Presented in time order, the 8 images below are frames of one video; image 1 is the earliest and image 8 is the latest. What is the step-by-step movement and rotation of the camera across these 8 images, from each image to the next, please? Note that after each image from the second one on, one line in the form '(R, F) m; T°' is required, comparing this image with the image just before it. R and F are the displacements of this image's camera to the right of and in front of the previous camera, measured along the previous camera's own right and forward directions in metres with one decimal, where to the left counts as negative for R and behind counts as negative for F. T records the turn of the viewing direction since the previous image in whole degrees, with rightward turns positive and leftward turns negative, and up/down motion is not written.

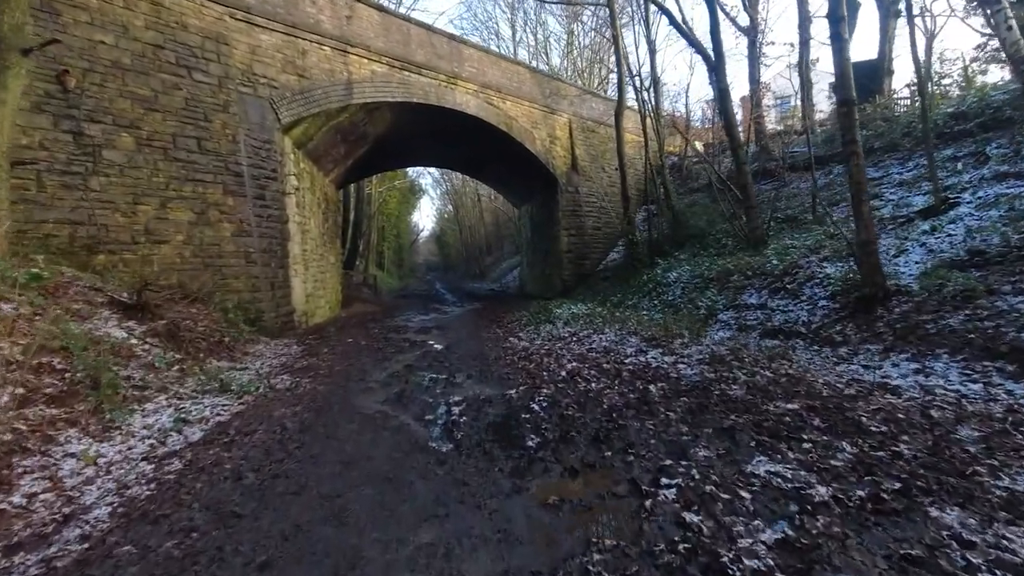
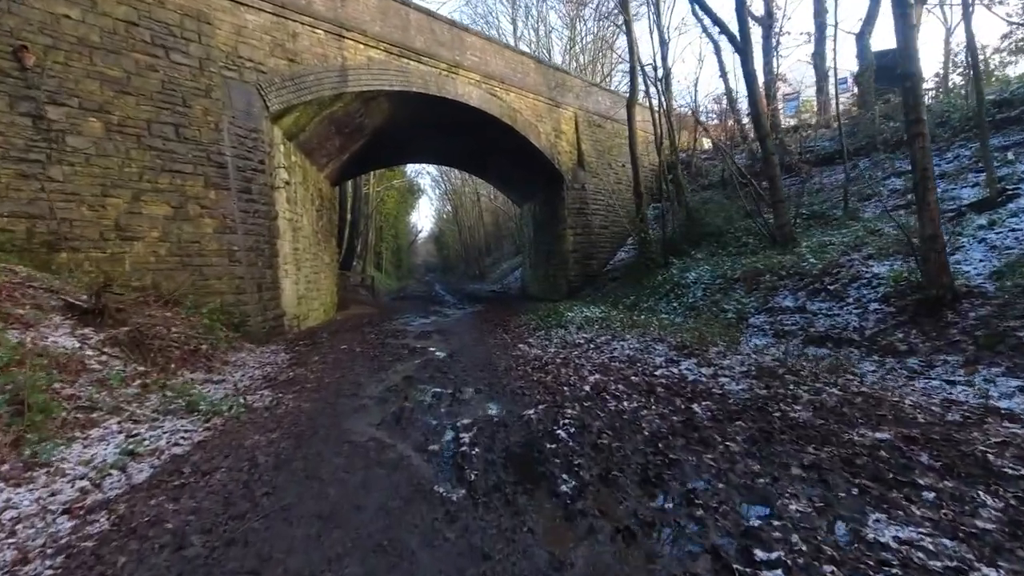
(-0.1, +0.7) m; 0°
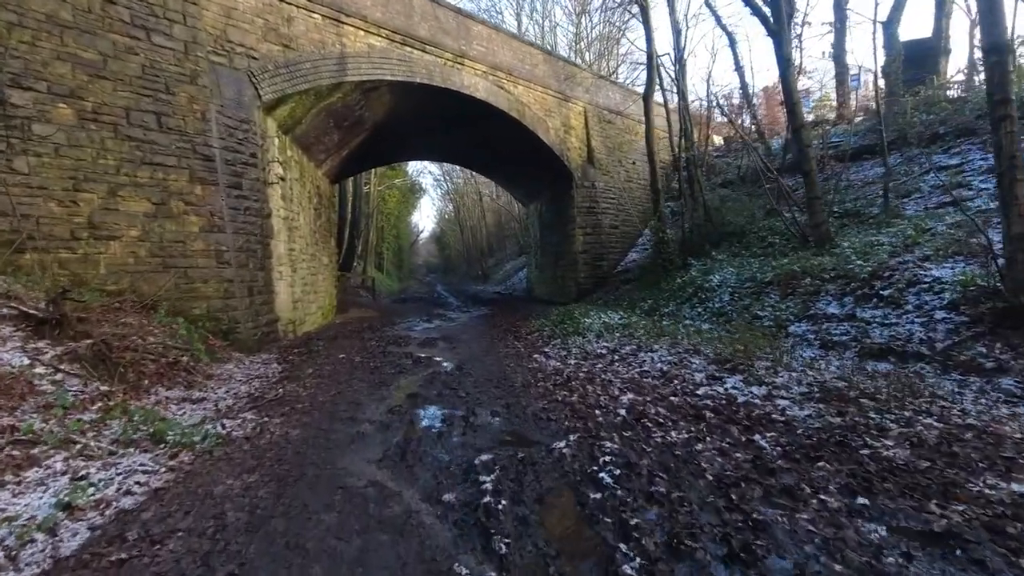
(-0.2, +0.7) m; 0°
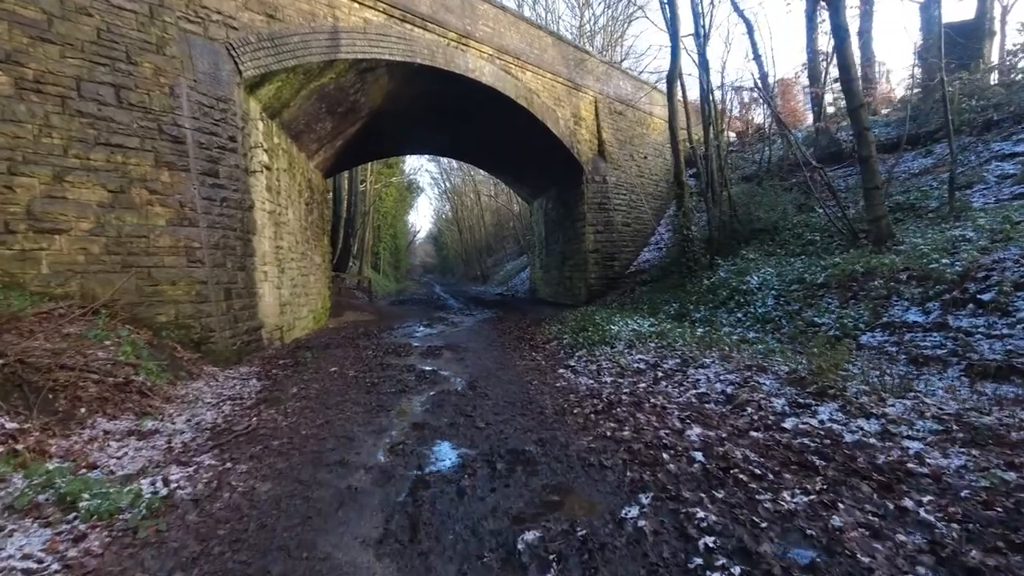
(-0.2, +1.0) m; 0°
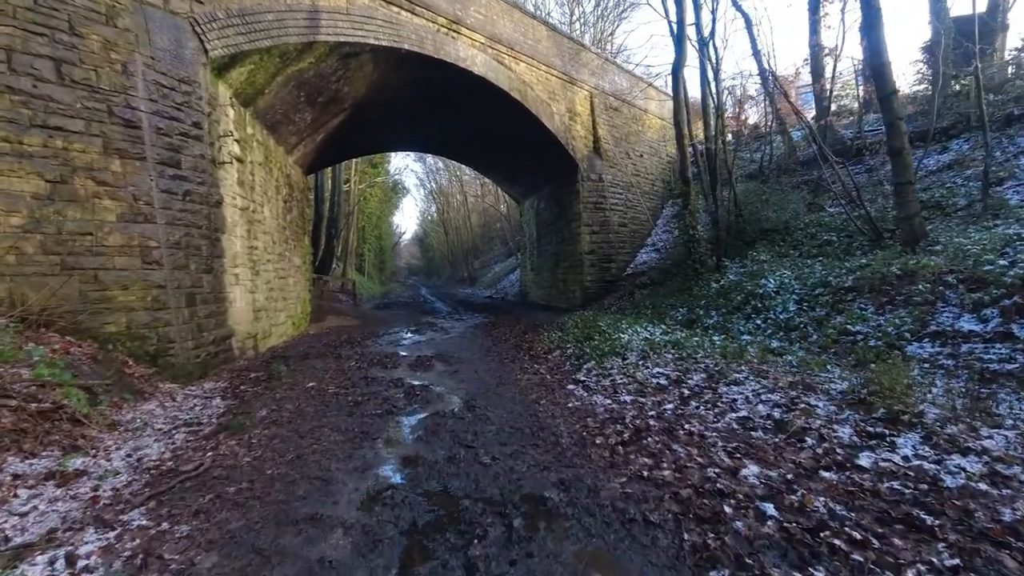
(-0.2, +0.7) m; +1°
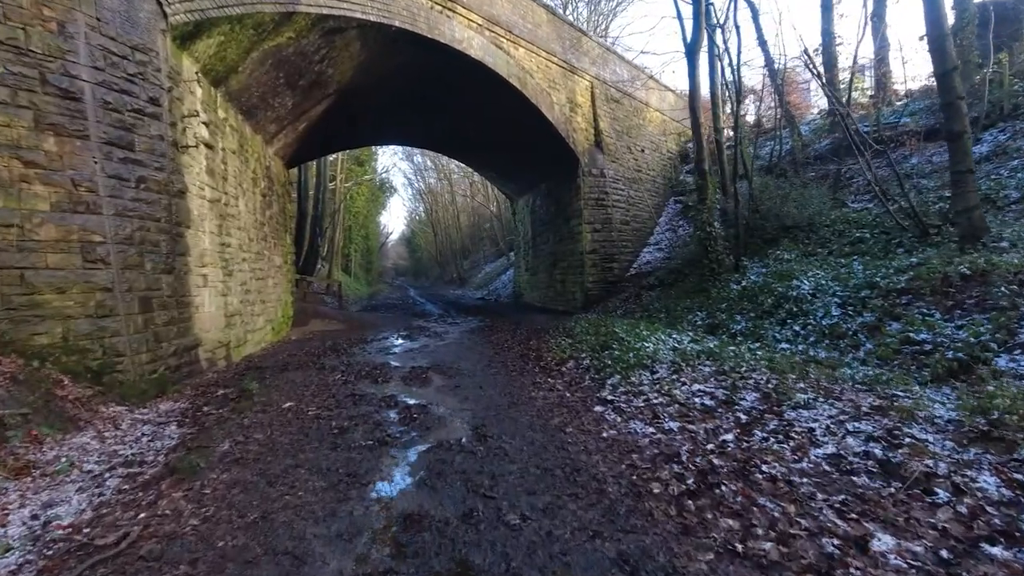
(-0.2, +0.8) m; +1°
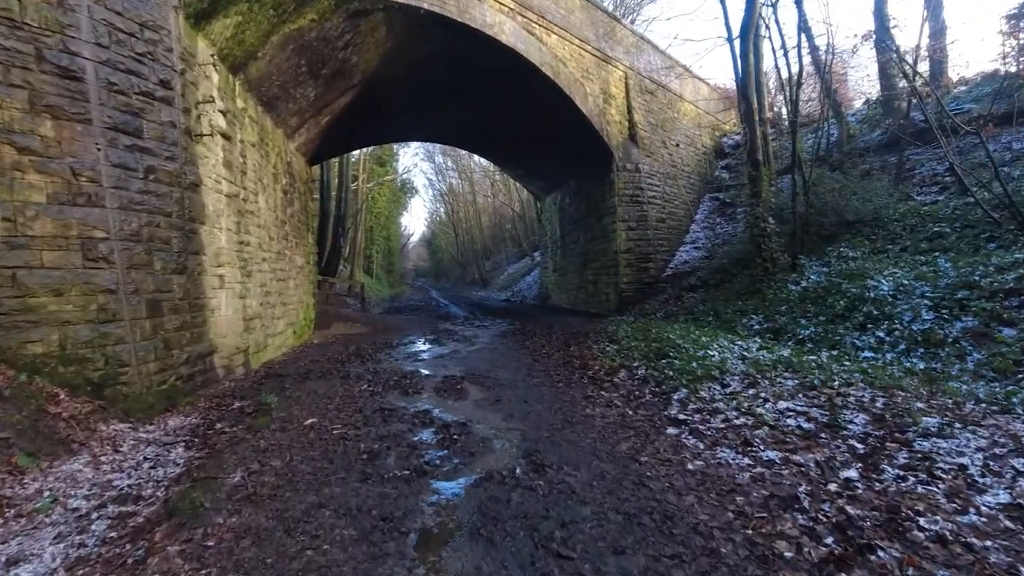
(-0.2, +0.6) m; -2°
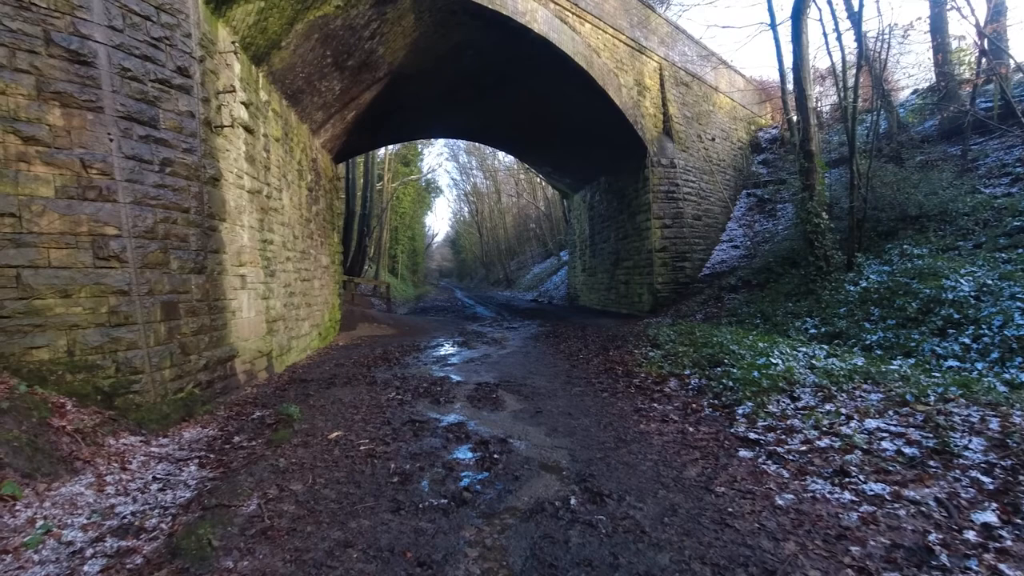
(-0.1, +0.4) m; -2°
